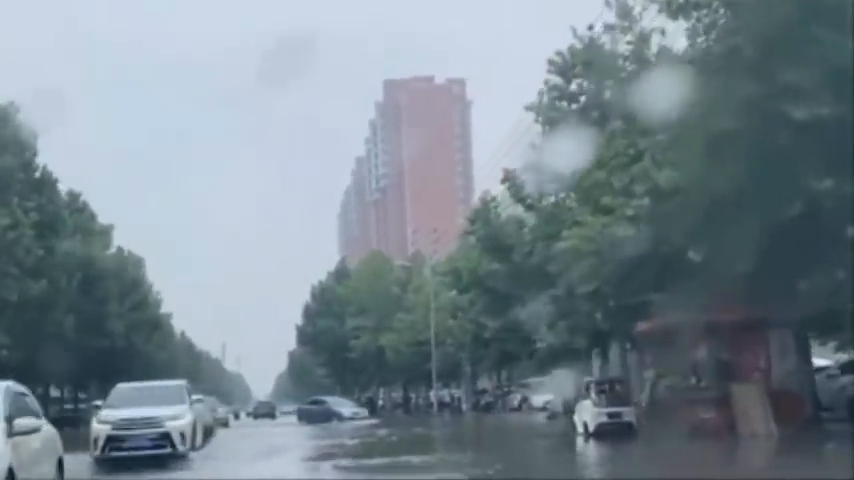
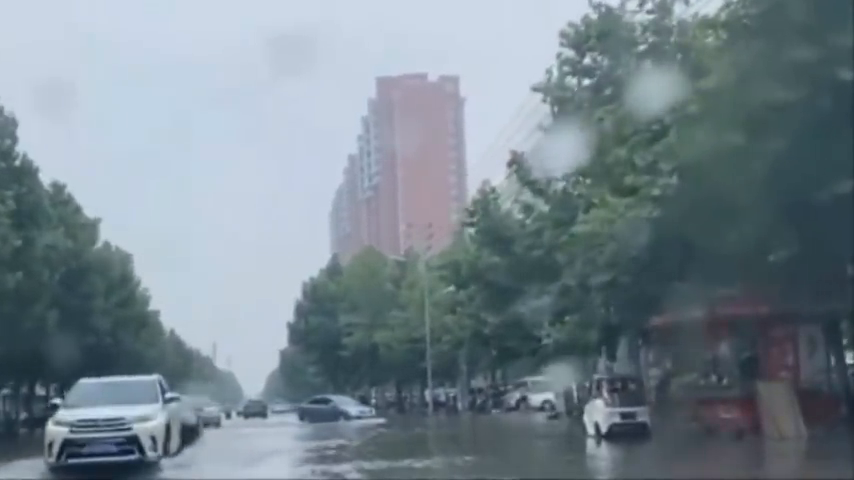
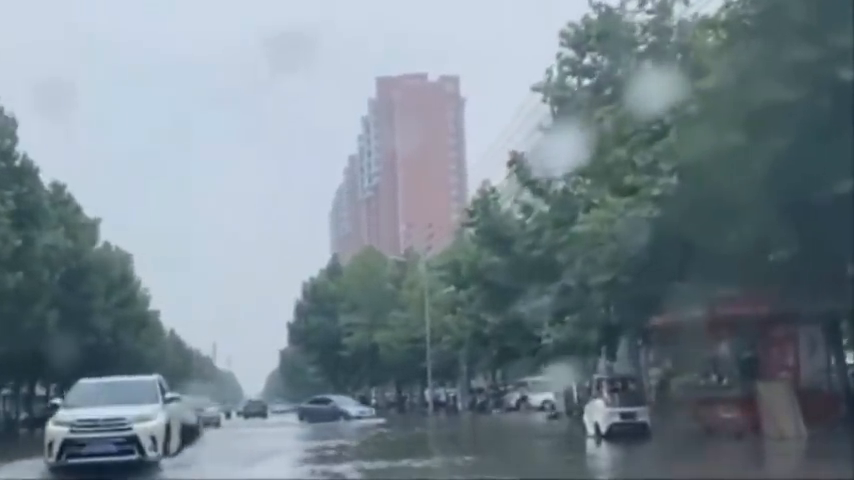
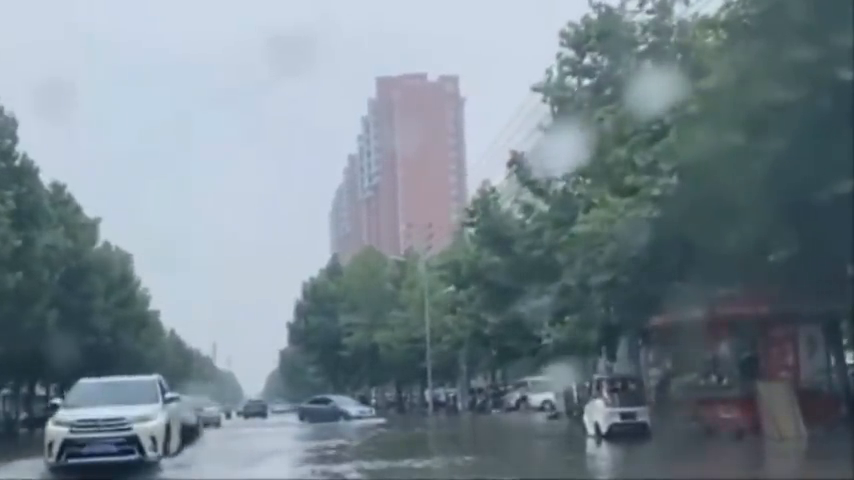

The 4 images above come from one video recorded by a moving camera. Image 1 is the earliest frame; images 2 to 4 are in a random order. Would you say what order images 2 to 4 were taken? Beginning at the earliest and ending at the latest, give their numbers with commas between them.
3, 2, 4
